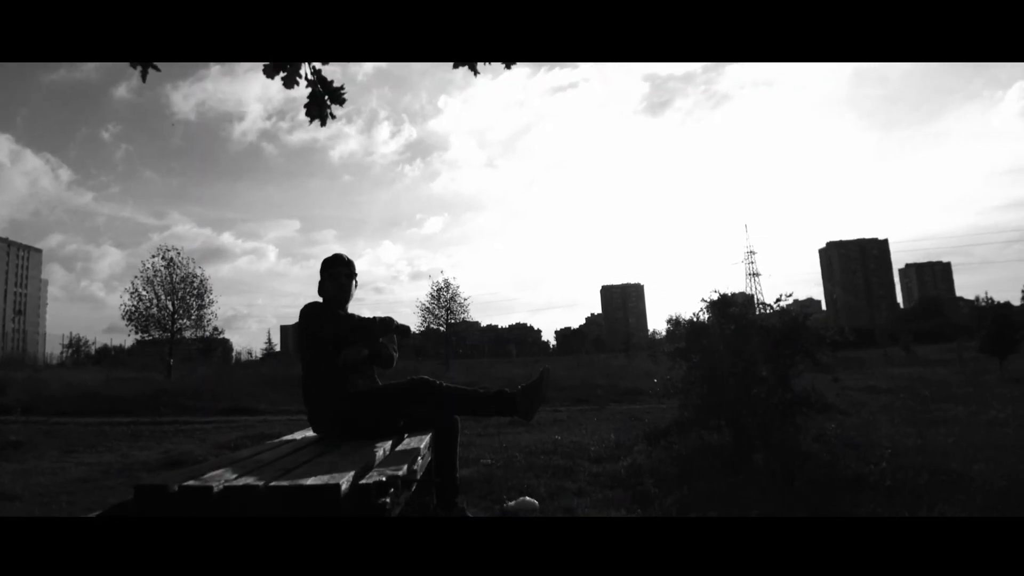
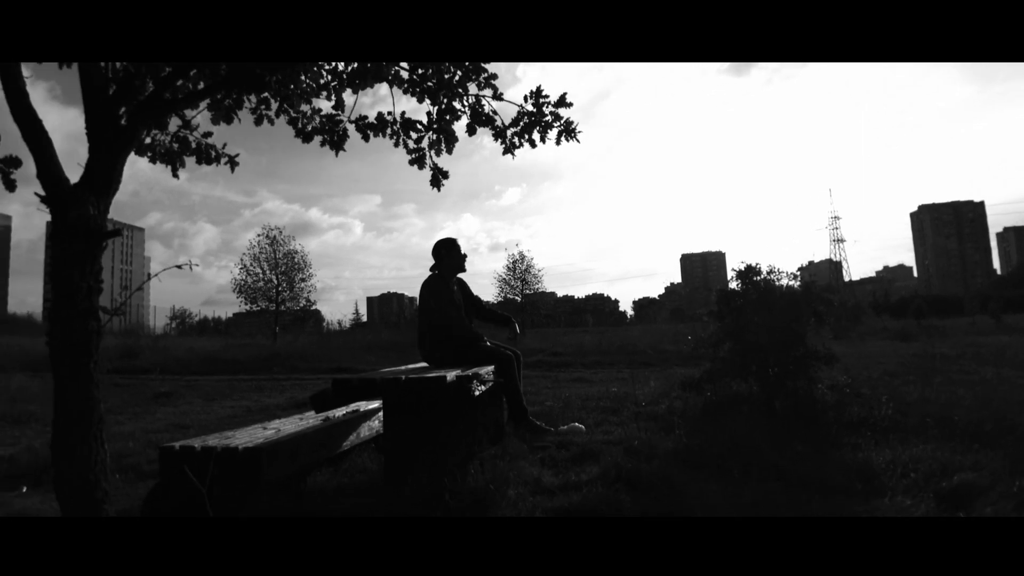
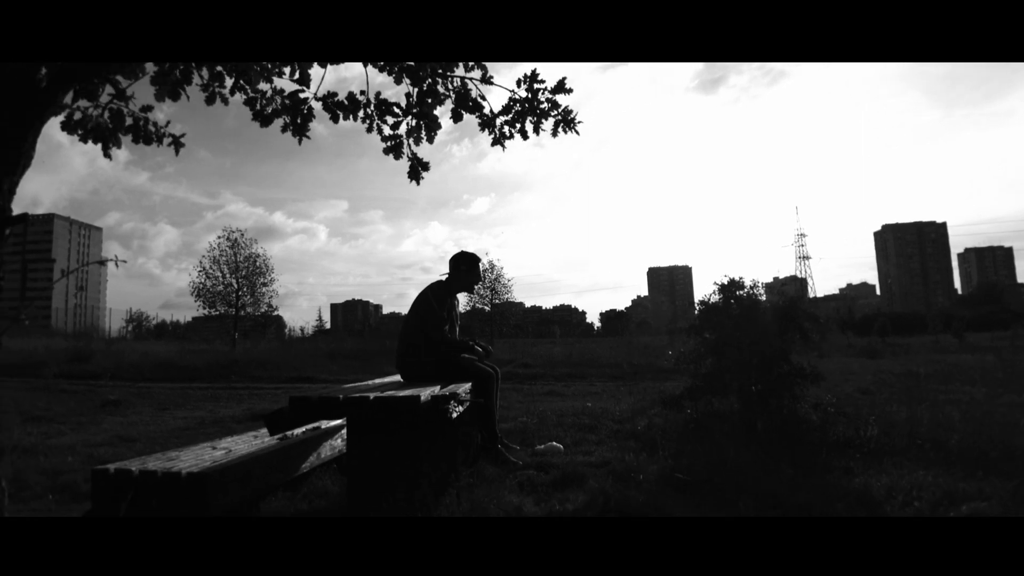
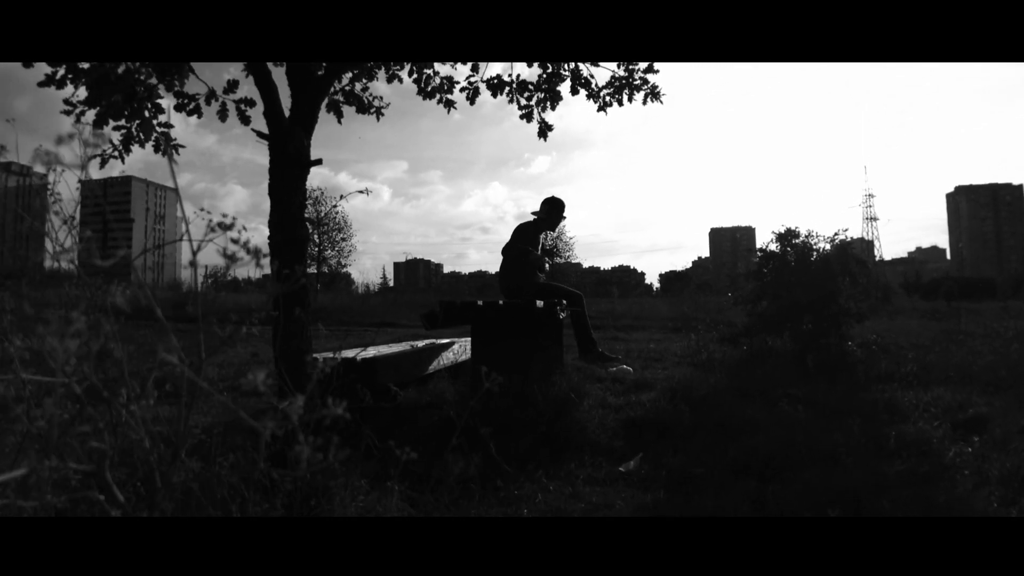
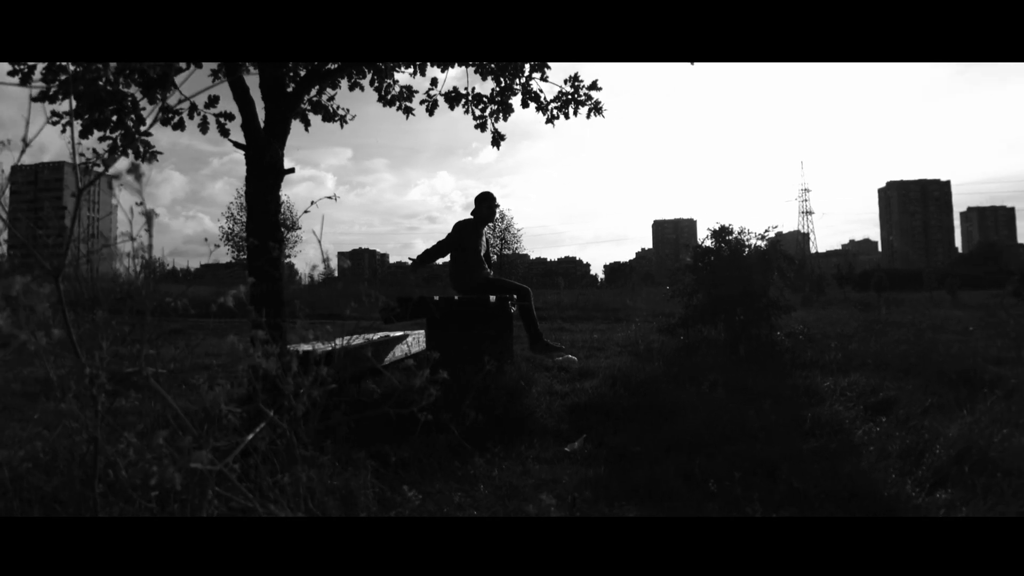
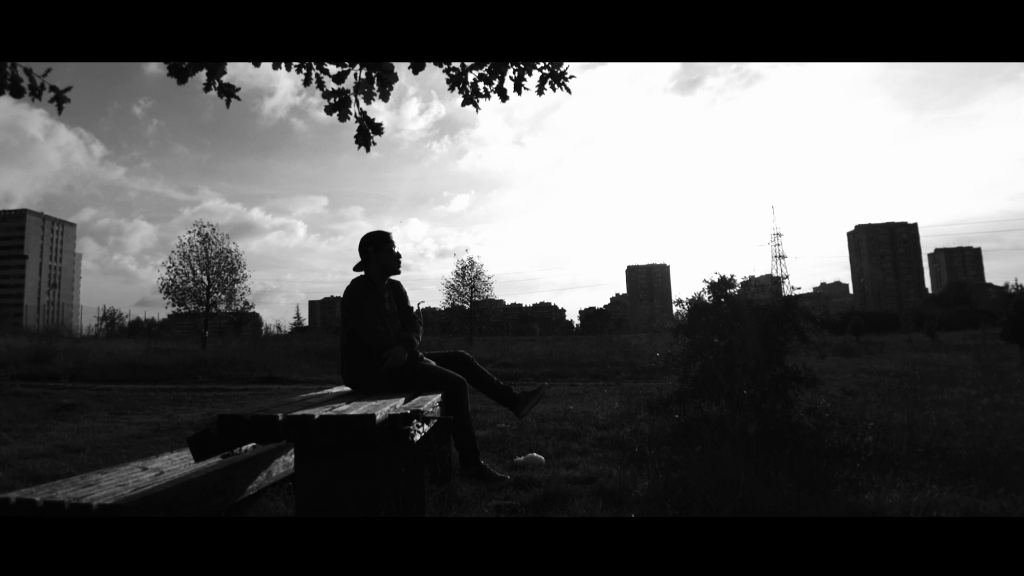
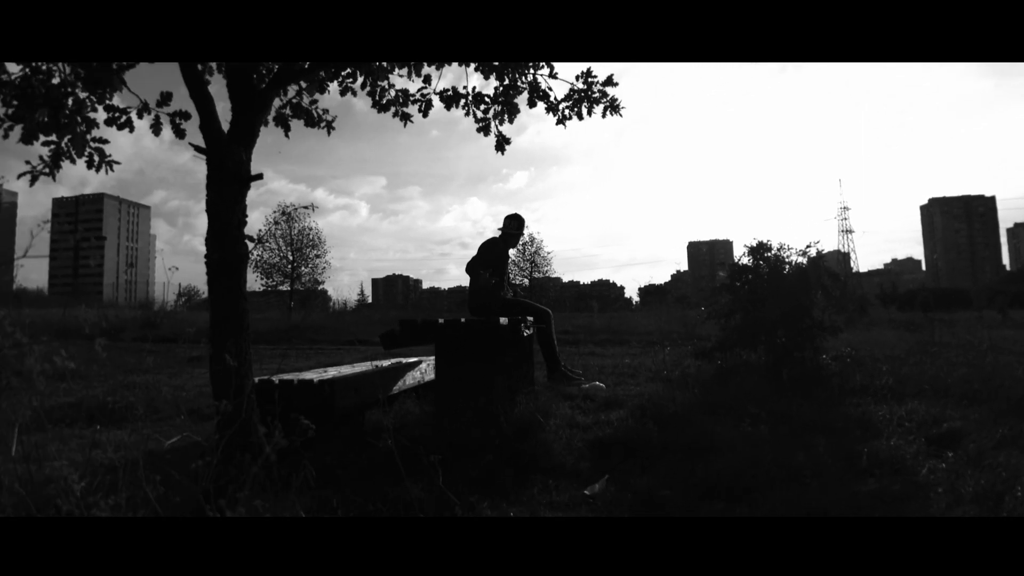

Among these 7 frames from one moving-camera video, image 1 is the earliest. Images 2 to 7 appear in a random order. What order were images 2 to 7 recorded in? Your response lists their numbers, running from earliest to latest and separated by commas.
6, 3, 2, 7, 4, 5
